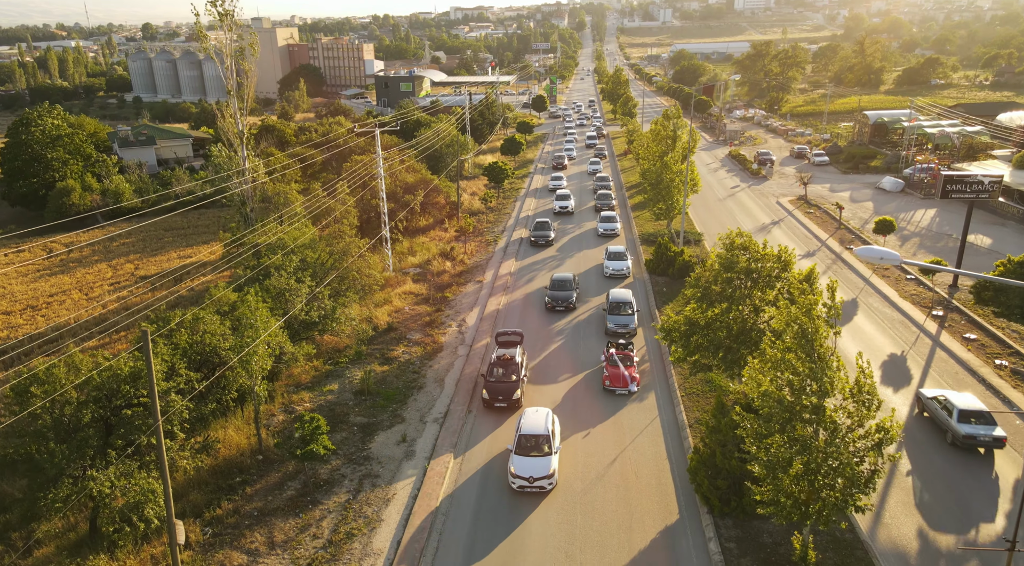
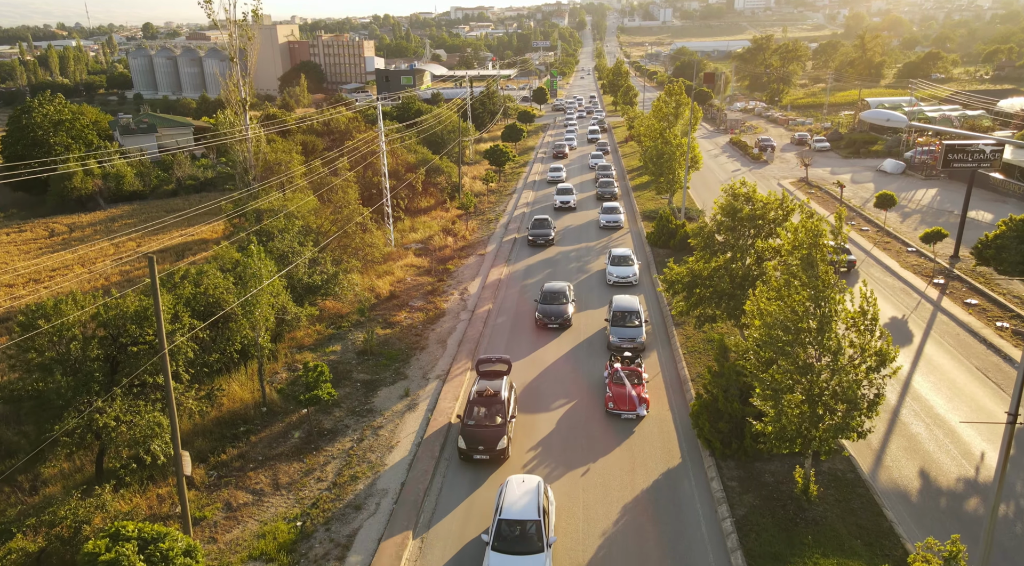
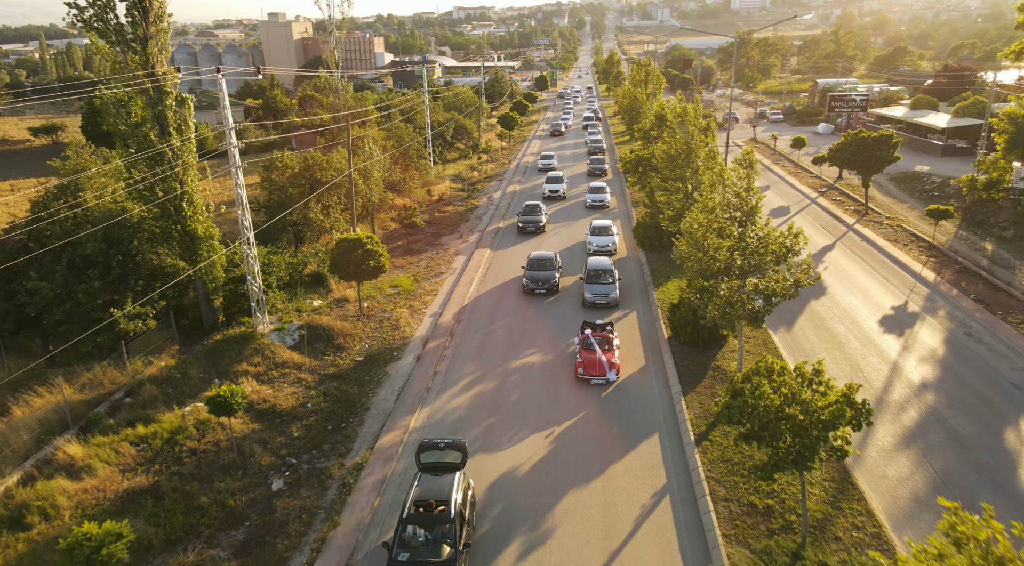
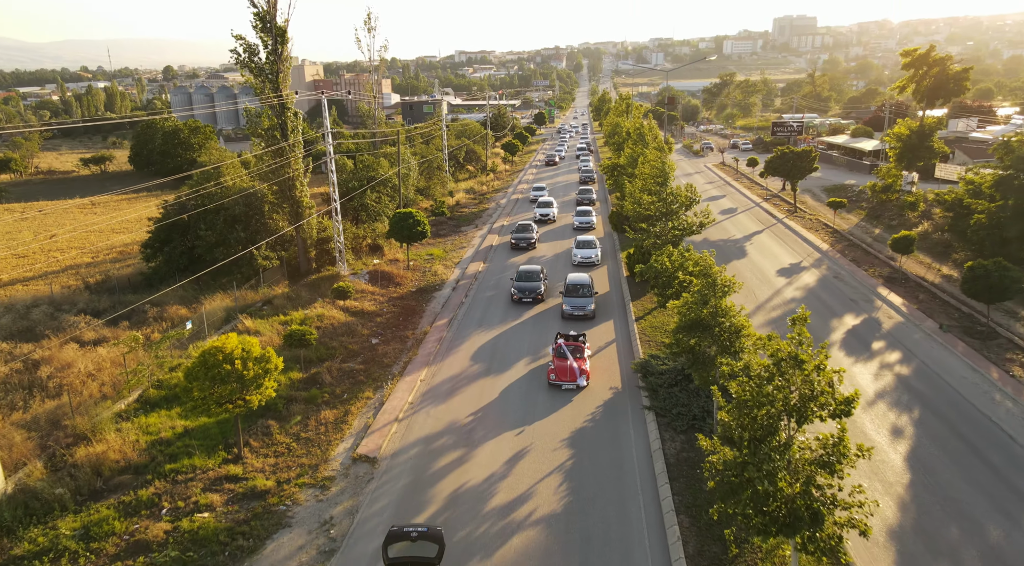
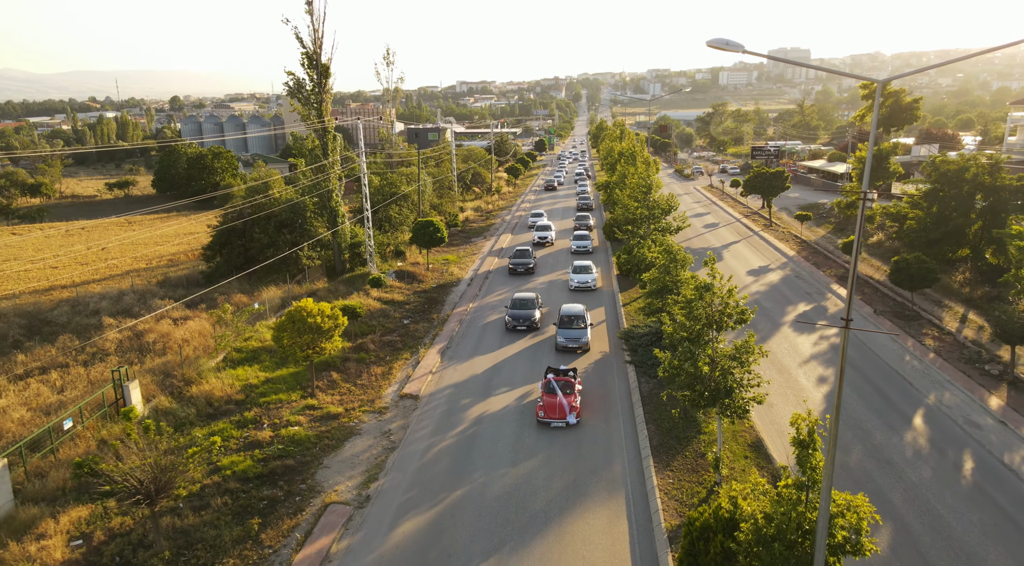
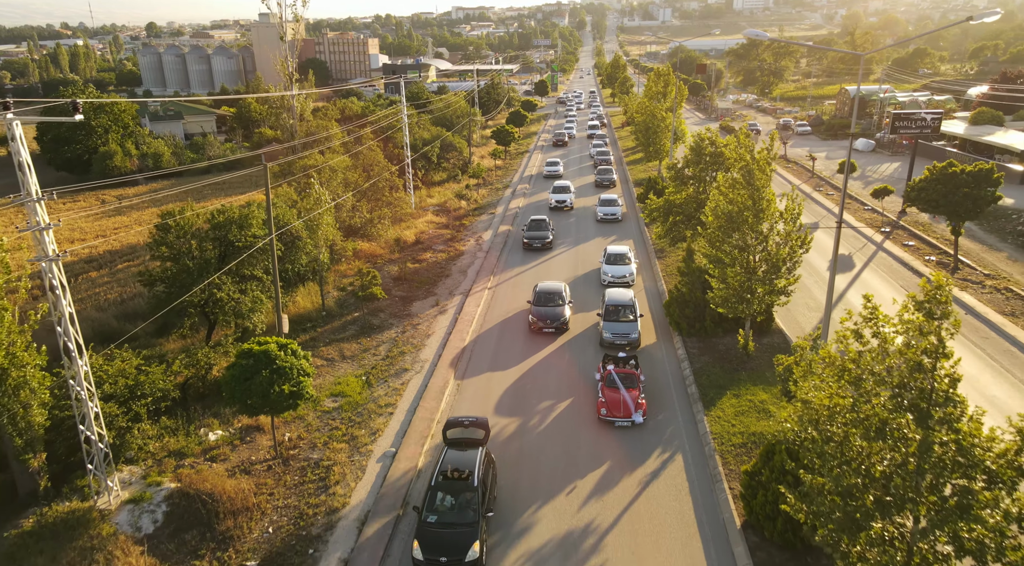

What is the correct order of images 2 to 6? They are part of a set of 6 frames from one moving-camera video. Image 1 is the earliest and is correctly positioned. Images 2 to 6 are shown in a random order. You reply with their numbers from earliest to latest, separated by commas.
2, 6, 3, 4, 5
